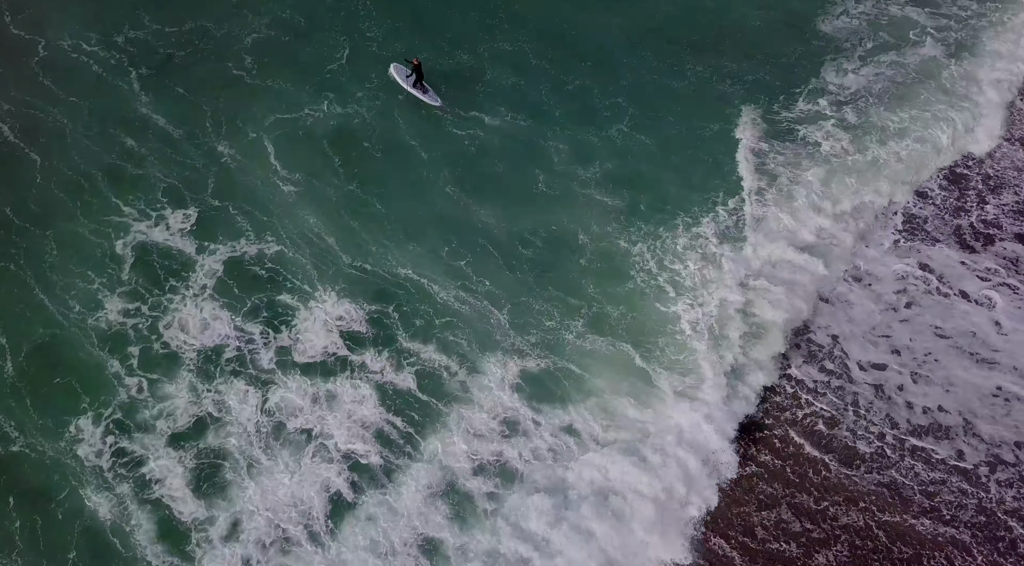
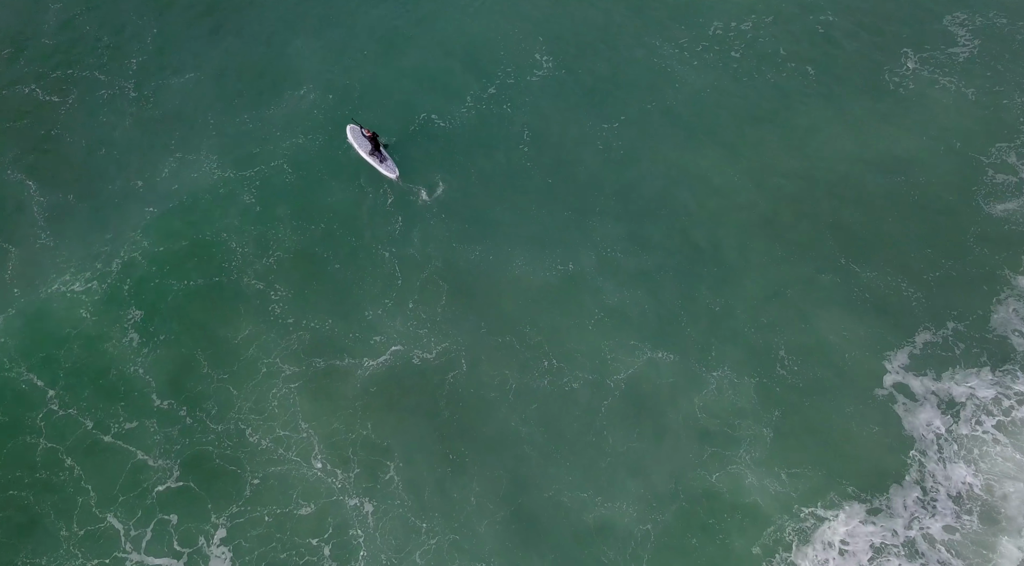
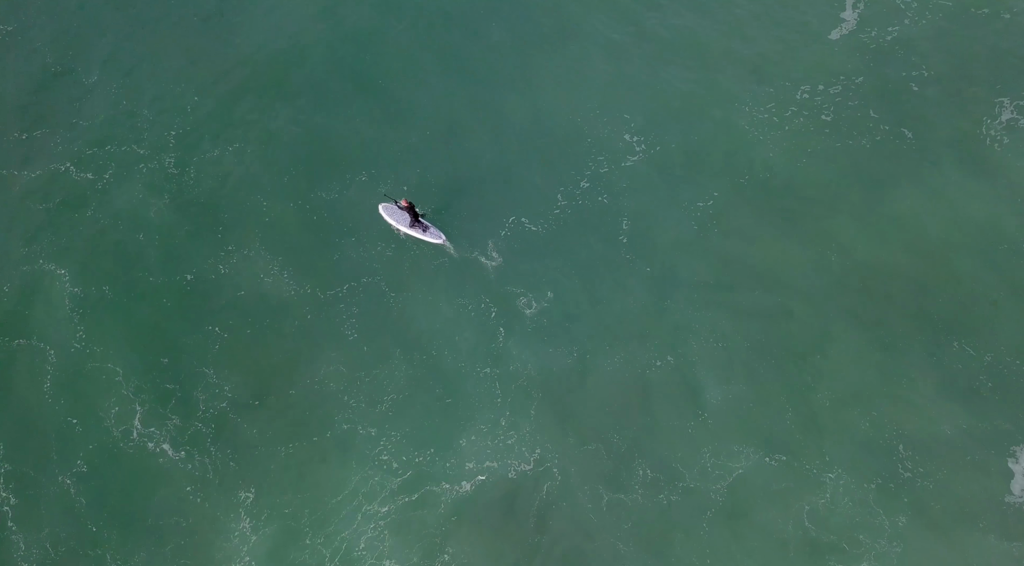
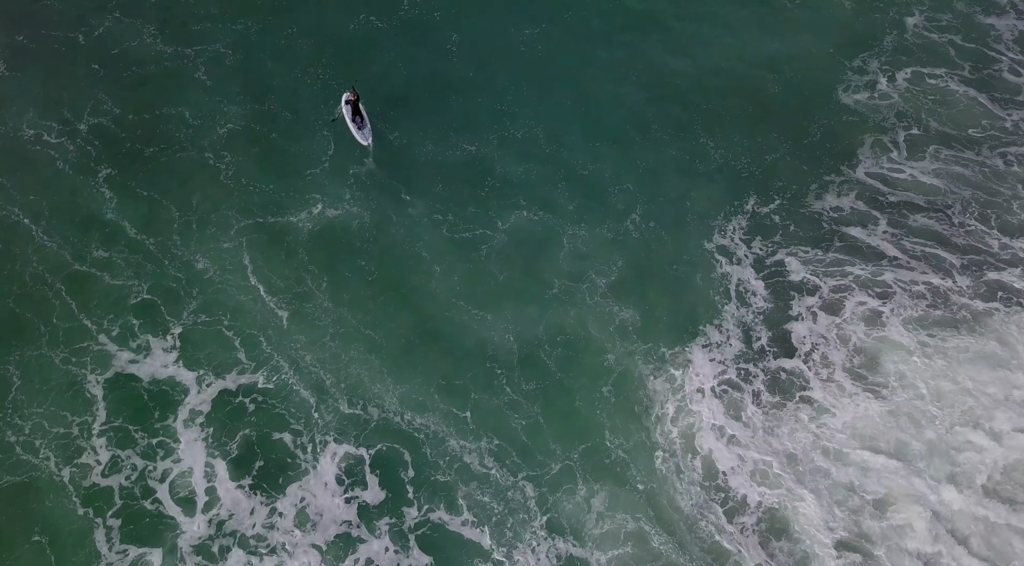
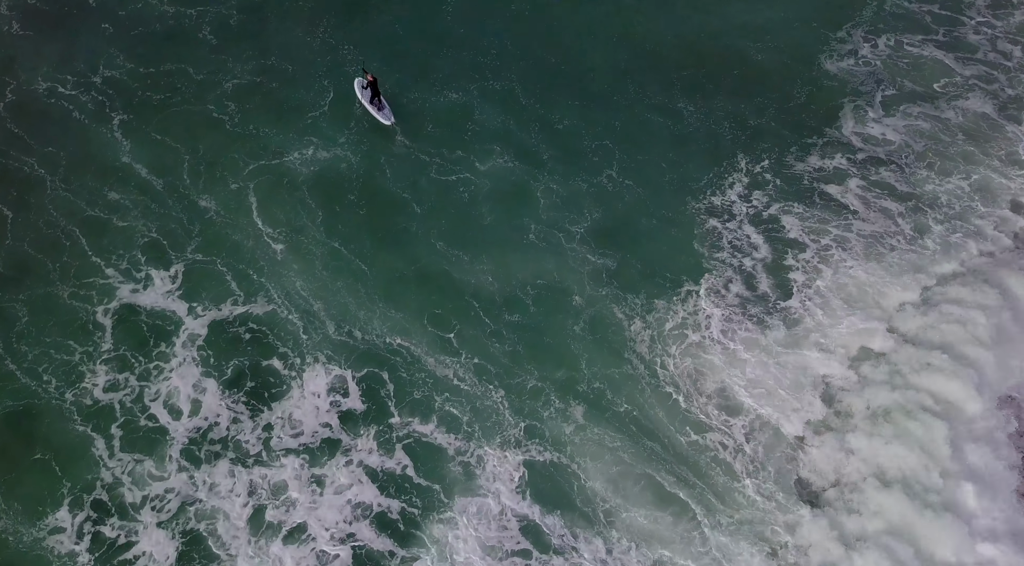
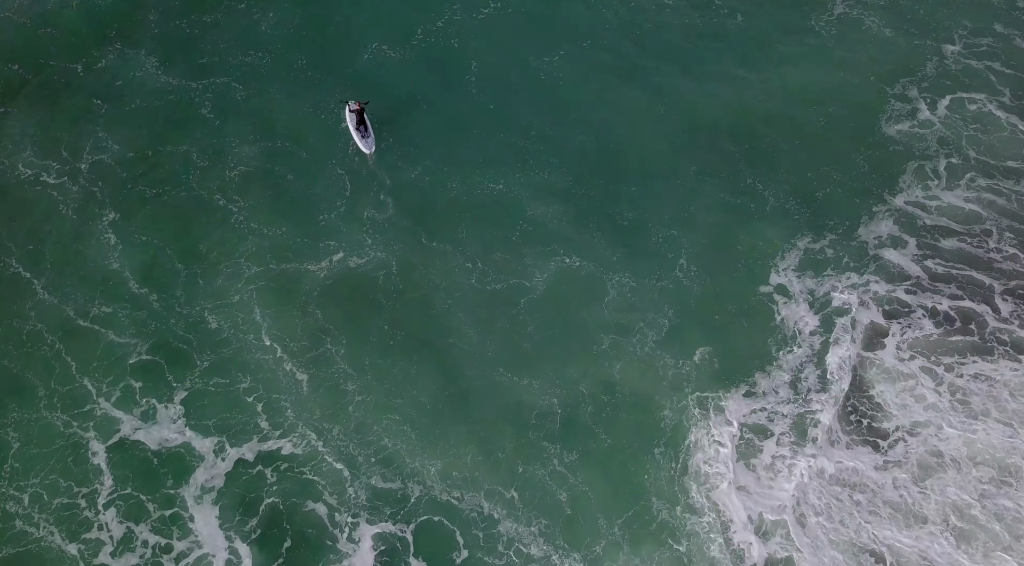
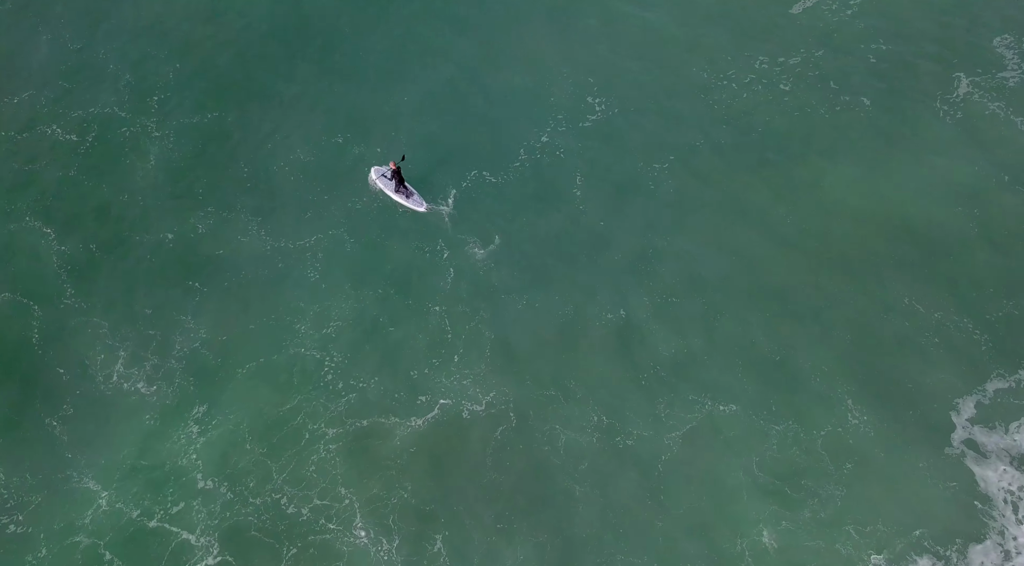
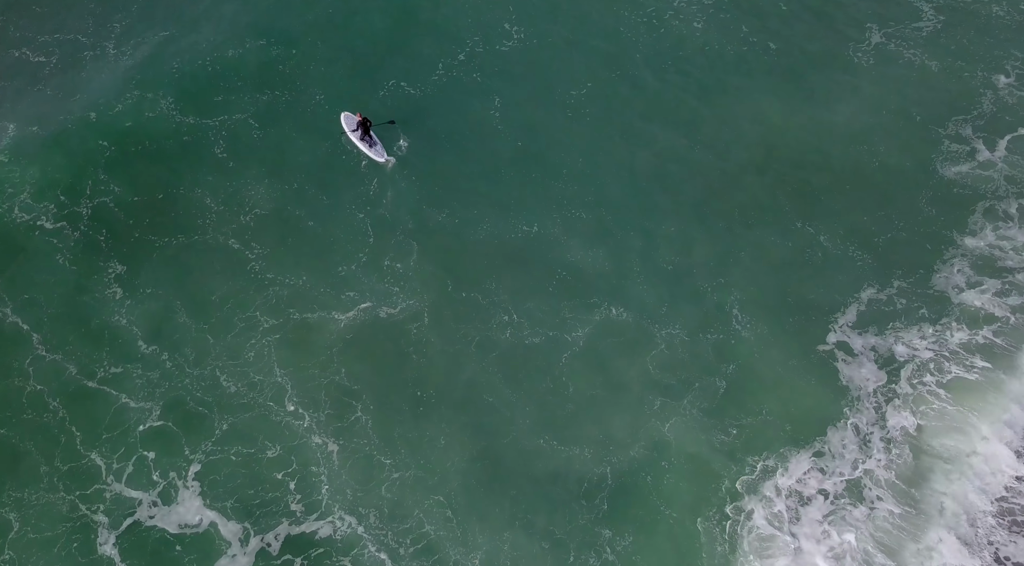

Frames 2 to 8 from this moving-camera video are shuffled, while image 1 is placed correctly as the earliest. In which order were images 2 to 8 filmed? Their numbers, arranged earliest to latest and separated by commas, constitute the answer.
5, 4, 6, 8, 2, 7, 3
